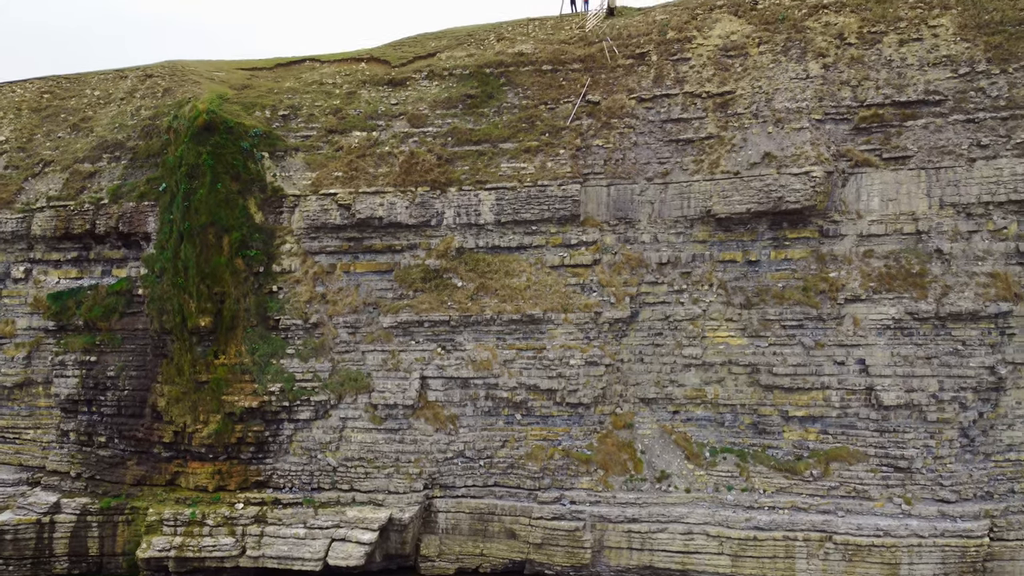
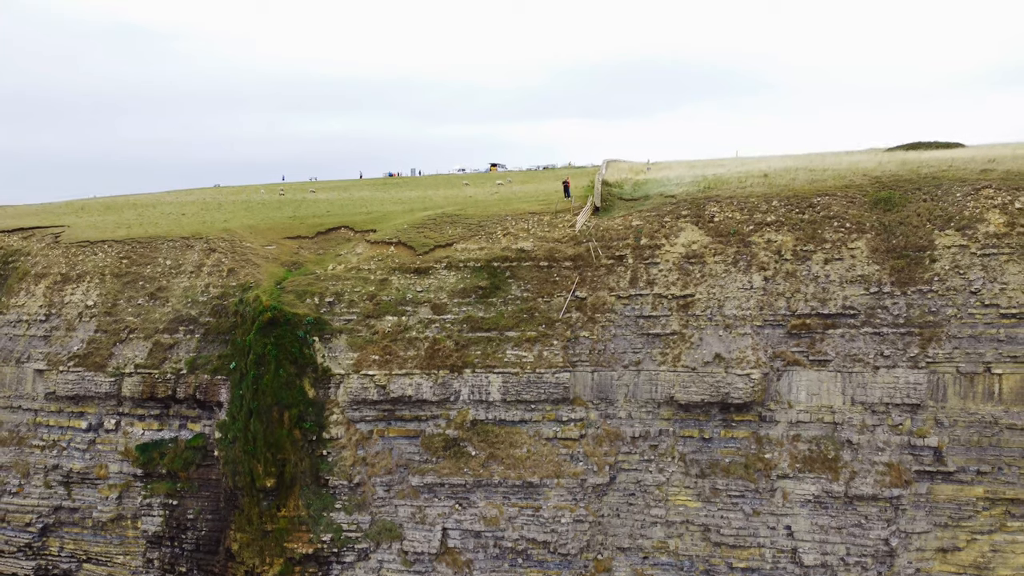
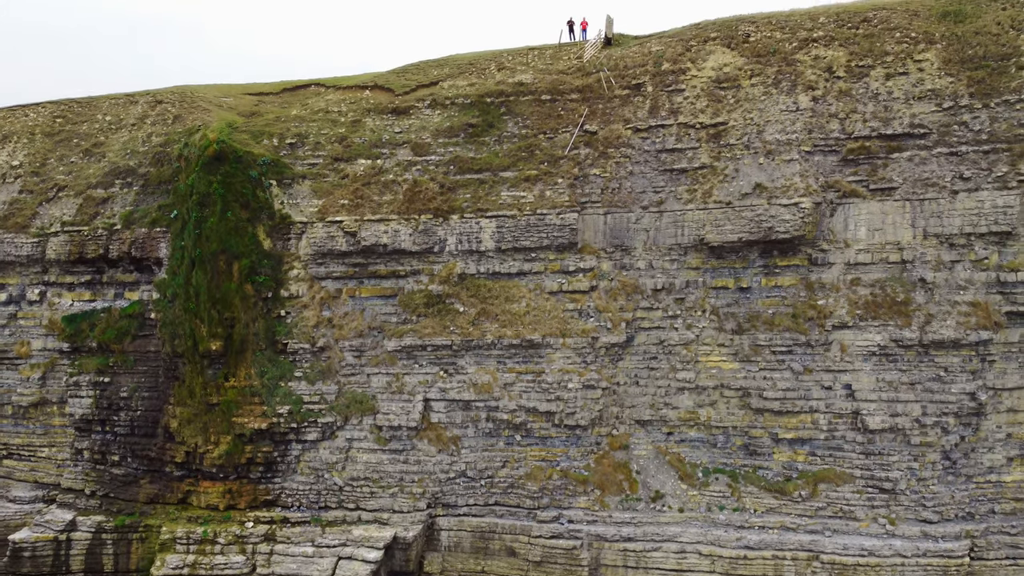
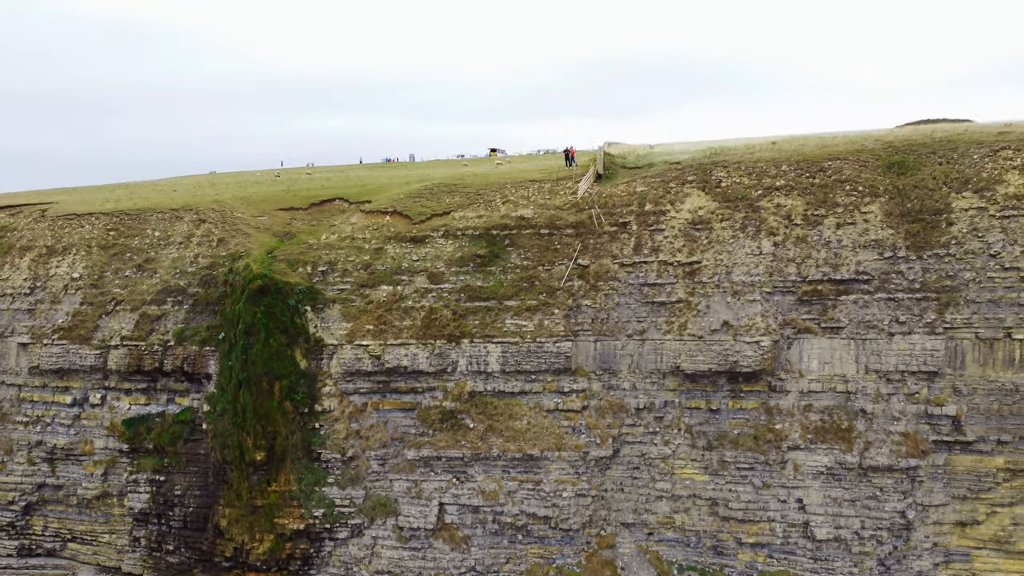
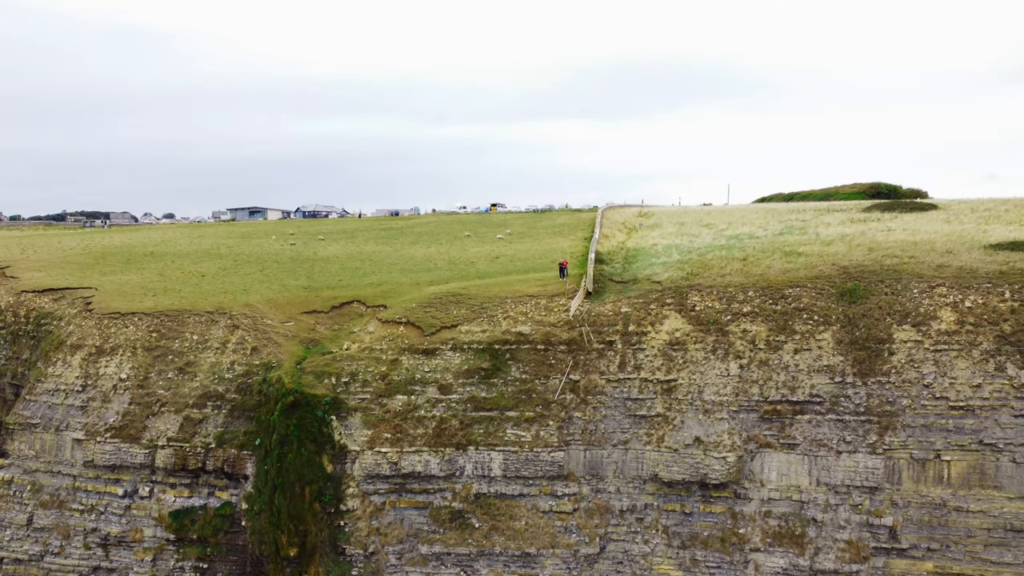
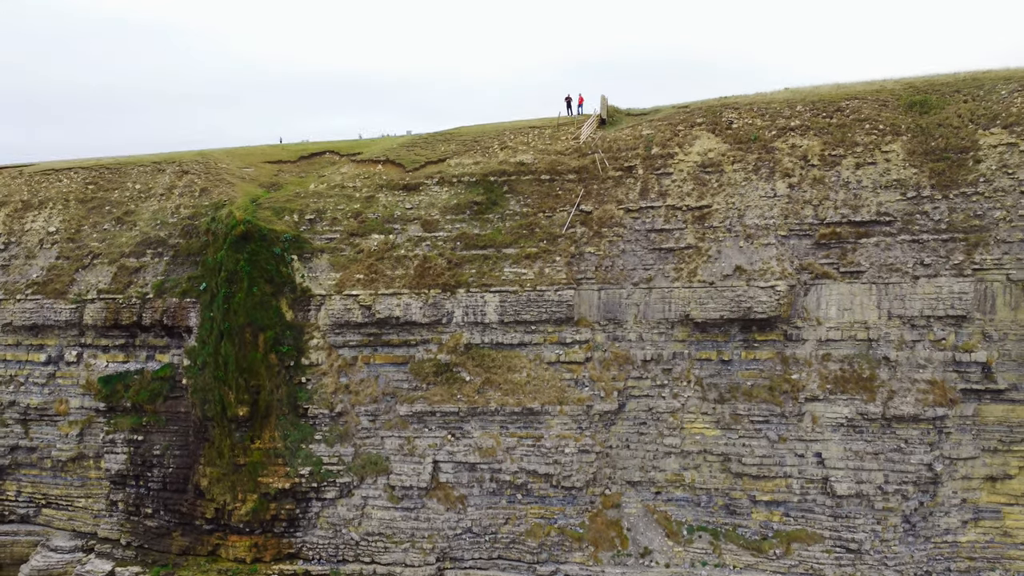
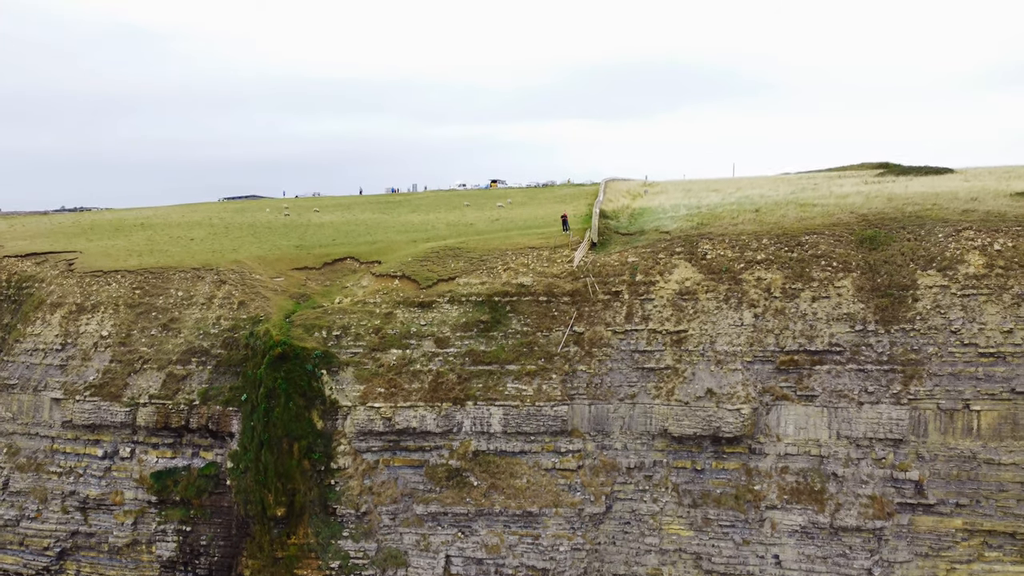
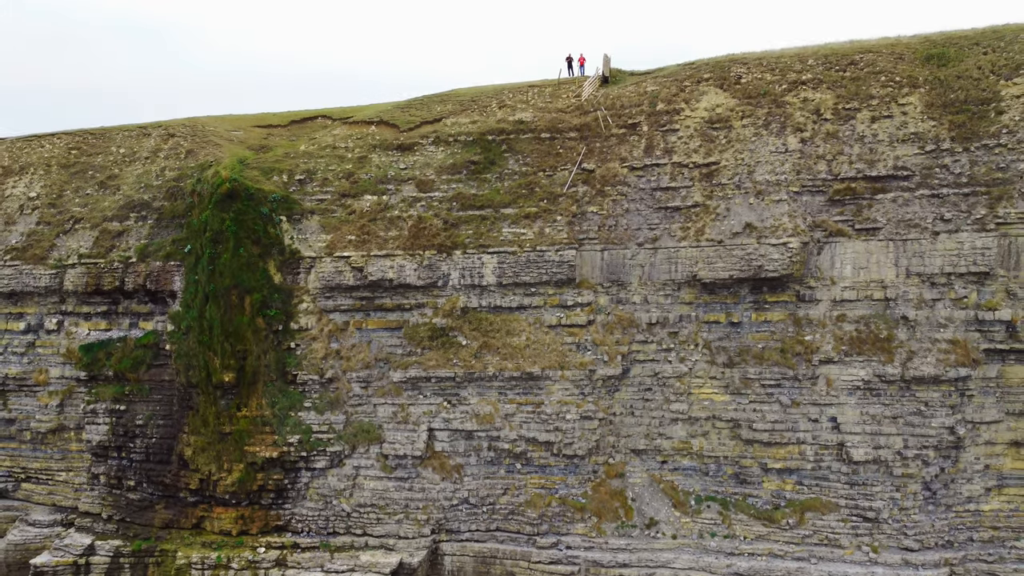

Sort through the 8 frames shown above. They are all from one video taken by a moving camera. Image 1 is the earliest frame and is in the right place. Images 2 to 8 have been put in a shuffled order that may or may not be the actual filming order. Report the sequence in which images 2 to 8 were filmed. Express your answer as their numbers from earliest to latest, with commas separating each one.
3, 8, 6, 4, 2, 7, 5
